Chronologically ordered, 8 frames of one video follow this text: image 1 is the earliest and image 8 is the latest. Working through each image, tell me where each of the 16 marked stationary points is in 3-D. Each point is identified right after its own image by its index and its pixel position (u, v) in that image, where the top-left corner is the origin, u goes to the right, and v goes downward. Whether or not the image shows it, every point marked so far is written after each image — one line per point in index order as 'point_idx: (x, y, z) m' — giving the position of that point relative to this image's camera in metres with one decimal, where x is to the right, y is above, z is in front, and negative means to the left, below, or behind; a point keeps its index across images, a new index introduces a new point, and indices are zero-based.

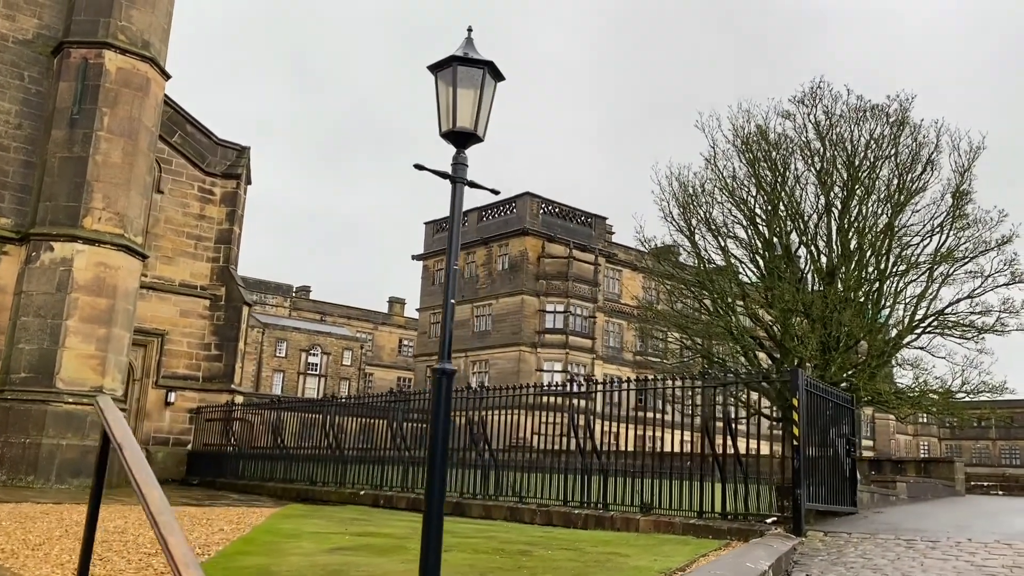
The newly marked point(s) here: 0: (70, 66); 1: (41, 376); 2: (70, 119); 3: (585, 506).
0: (-6.6, +3.3, +13.1) m
1: (-6.4, -1.2, +12.1) m
2: (-6.5, +2.5, +12.9) m
3: (+0.7, -2.3, +9.2) m
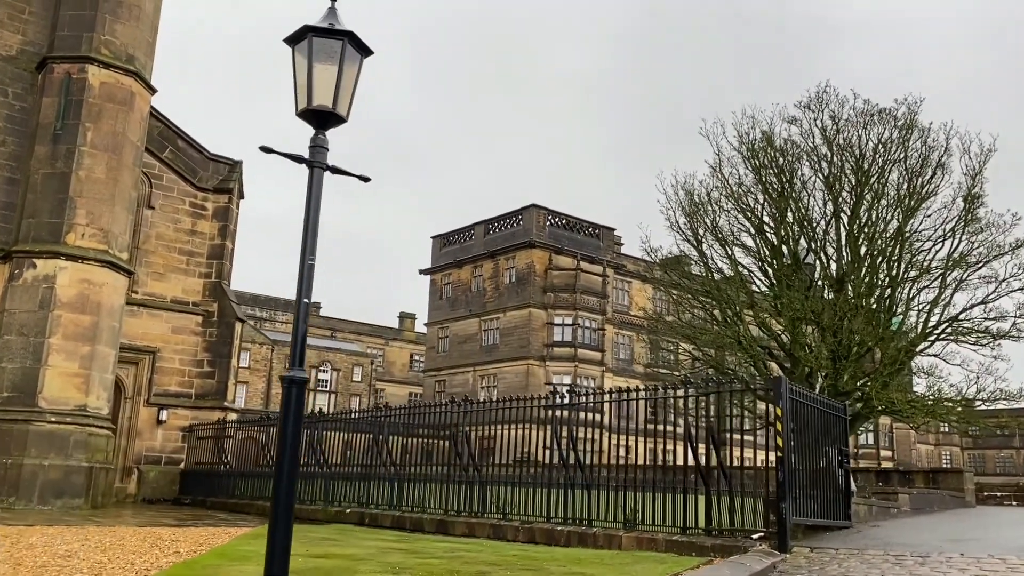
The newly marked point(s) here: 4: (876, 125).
0: (-6.8, +3.0, +13.0) m
1: (-6.5, -1.4, +11.9) m
2: (-6.6, +2.2, +12.8) m
3: (+0.6, -2.4, +8.9) m
4: (+8.3, +3.6, +19.9) m
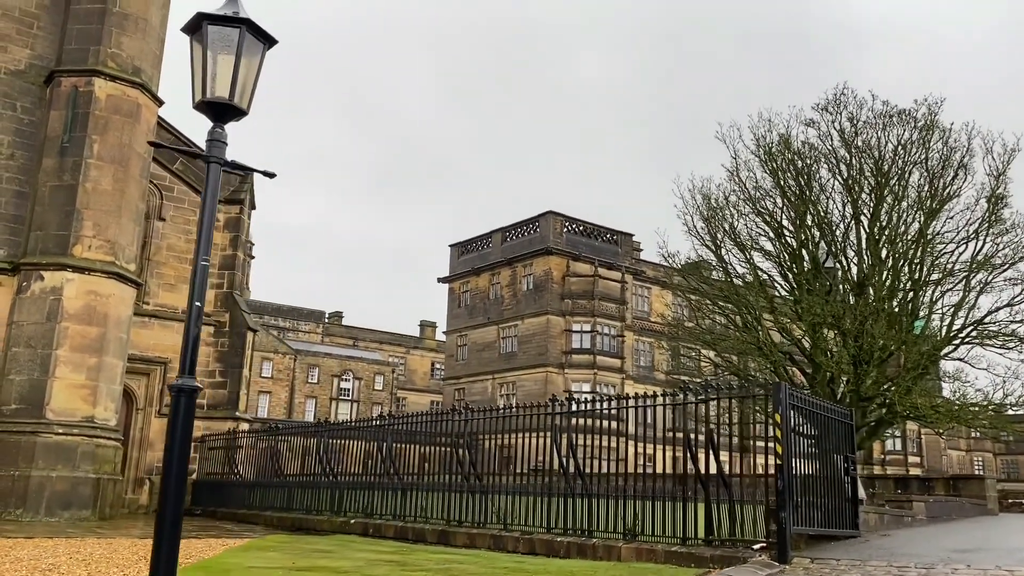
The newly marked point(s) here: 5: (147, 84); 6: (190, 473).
0: (-6.7, +2.9, +13.1) m
1: (-6.5, -1.6, +11.9) m
2: (-6.6, +2.0, +12.9) m
3: (+0.6, -2.4, +8.7) m
4: (+8.5, +3.6, +19.5) m
5: (-5.6, +3.2, +13.7) m
6: (-5.8, -3.3, +15.9) m
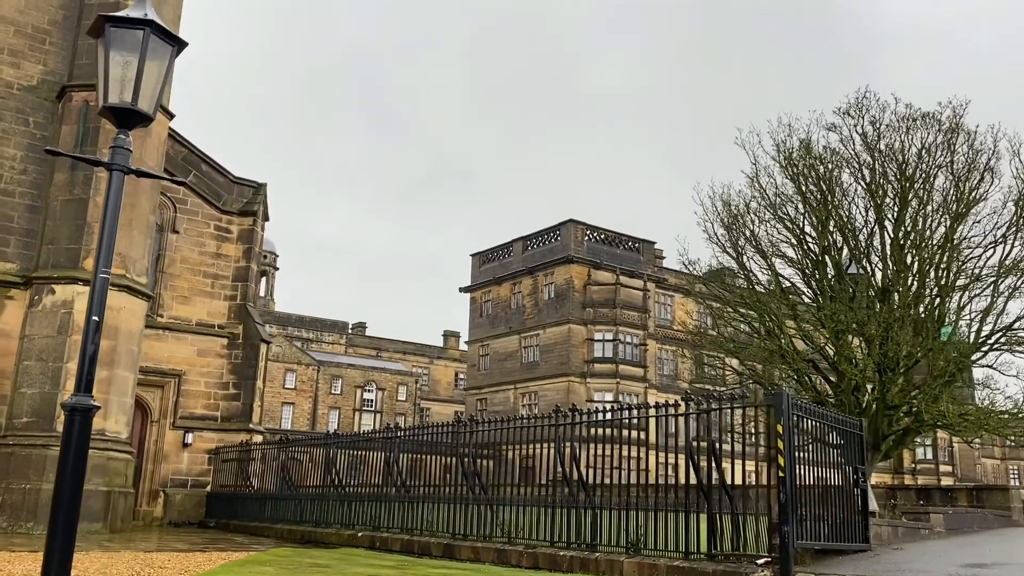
0: (-6.6, +2.7, +13.2) m
1: (-6.3, -1.8, +12.0) m
2: (-6.5, +1.9, +13.0) m
3: (+0.6, -2.5, +8.6) m
4: (+8.8, +3.4, +19.2) m
5: (-5.5, +3.0, +13.7) m
6: (-5.5, -3.5, +15.9) m
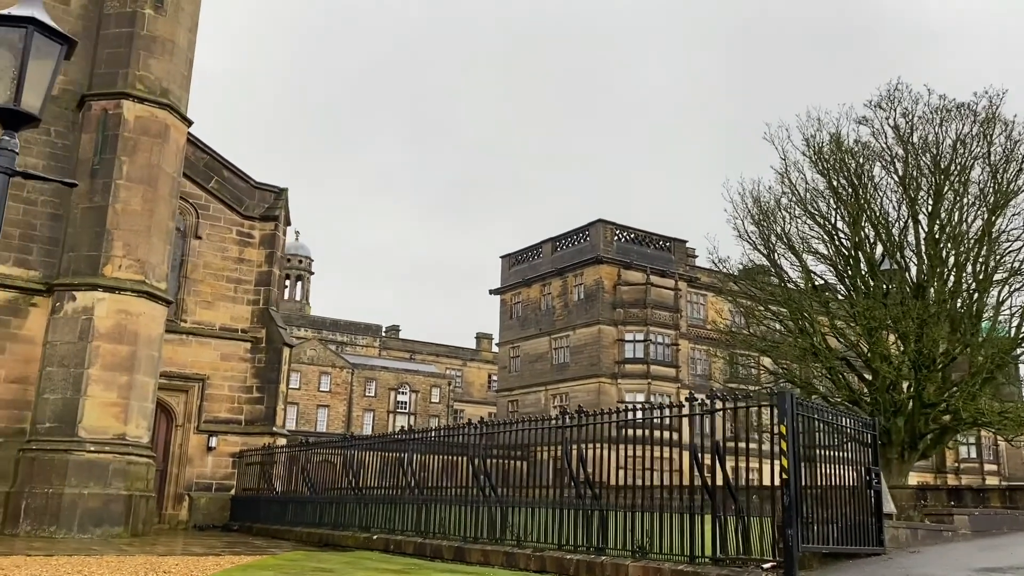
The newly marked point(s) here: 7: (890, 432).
0: (-6.4, +2.6, +13.4) m
1: (-6.1, -1.9, +12.1) m
2: (-6.2, +1.8, +13.2) m
3: (+0.7, -2.5, +8.4) m
4: (+9.2, +3.5, +18.7) m
5: (-5.3, +2.9, +13.9) m
6: (-5.1, -3.6, +16.1) m
7: (+7.5, -2.8, +17.4) m
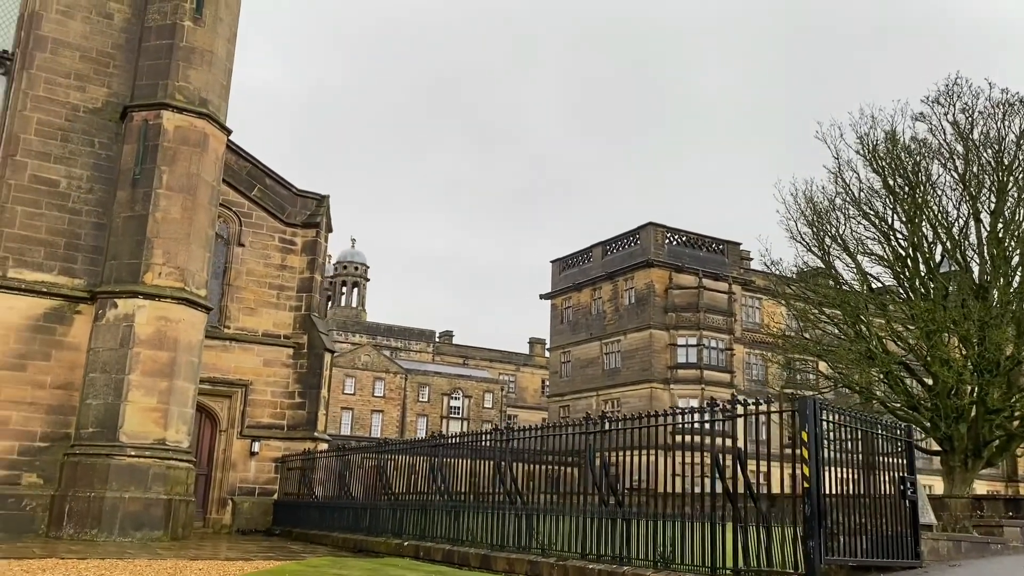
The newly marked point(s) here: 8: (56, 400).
0: (-5.9, +2.4, +13.7) m
1: (-5.7, -2.0, +12.4) m
2: (-5.7, +1.6, +13.4) m
3: (+0.9, -2.5, +8.2) m
4: (+10.0, +3.5, +18.0) m
5: (-4.7, +2.8, +14.1) m
6: (-4.4, -3.7, +16.2) m
7: (+8.3, -2.9, +16.8) m
8: (-6.6, -1.6, +12.8) m
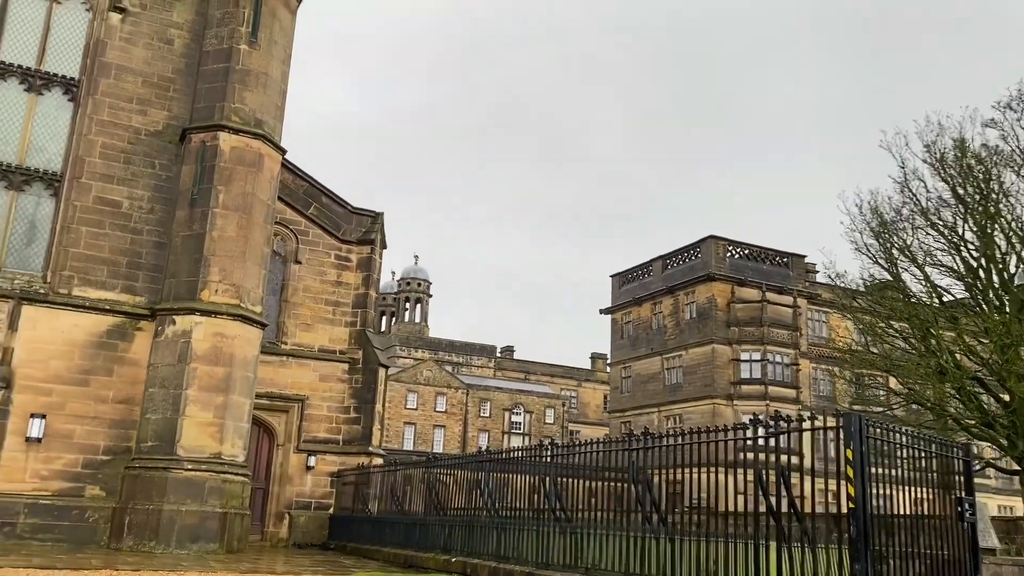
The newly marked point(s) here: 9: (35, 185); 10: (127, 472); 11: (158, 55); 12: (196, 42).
0: (-5.1, +2.2, +14.0) m
1: (-5.0, -2.2, +12.6) m
2: (-5.0, +1.4, +13.8) m
3: (+1.3, -2.7, +8.0) m
4: (+11.1, +3.3, +17.2) m
5: (-3.9, +2.5, +14.4) m
6: (-3.4, -4.0, +16.4) m
7: (+9.3, -3.1, +16.0) m
8: (-5.9, -1.9, +13.2) m
9: (-7.4, +1.6, +13.7) m
10: (-5.6, -2.7, +12.8) m
11: (-5.8, +3.8, +14.6) m
12: (-5.3, +4.1, +14.9) m
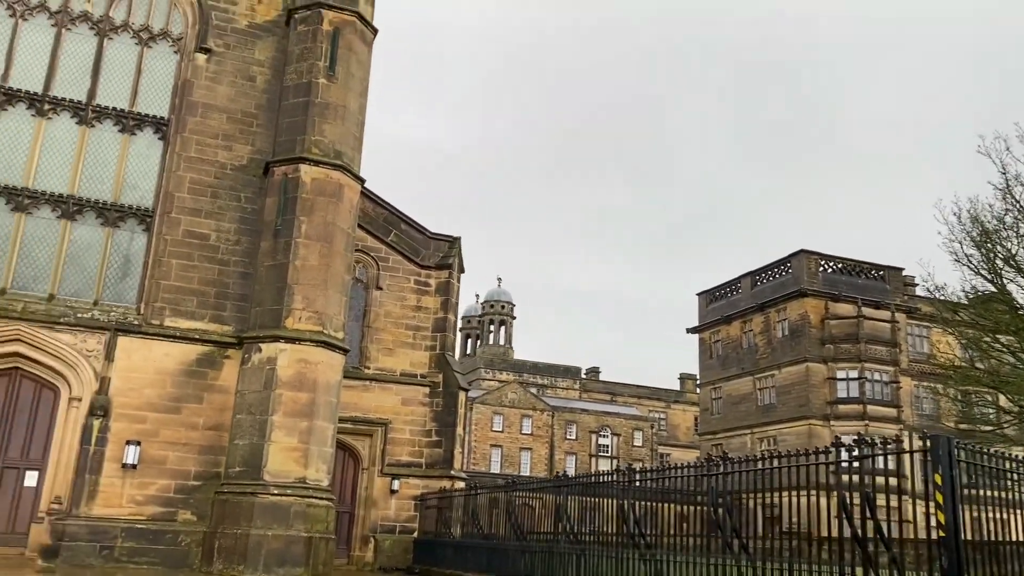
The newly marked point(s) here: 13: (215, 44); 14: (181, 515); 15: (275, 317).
0: (-3.9, +1.7, +14.5) m
1: (-3.8, -2.7, +12.9) m
2: (-3.8, +0.9, +14.2) m
3: (+1.9, -2.8, +7.7) m
4: (+12.5, +3.2, +16.0) m
5: (-2.7, +2.1, +14.7) m
6: (-1.9, -4.5, +16.5) m
7: (+10.7, -3.2, +14.9) m
8: (-4.7, -2.3, +13.6) m
9: (-6.2, +1.1, +14.3) m
10: (-4.4, -3.1, +13.1) m
11: (-4.6, +3.4, +15.1) m
12: (-4.1, +3.7, +15.4) m
13: (-5.1, +4.2, +15.2) m
14: (-4.9, -3.4, +13.2) m
15: (-3.7, -0.5, +13.7) m
